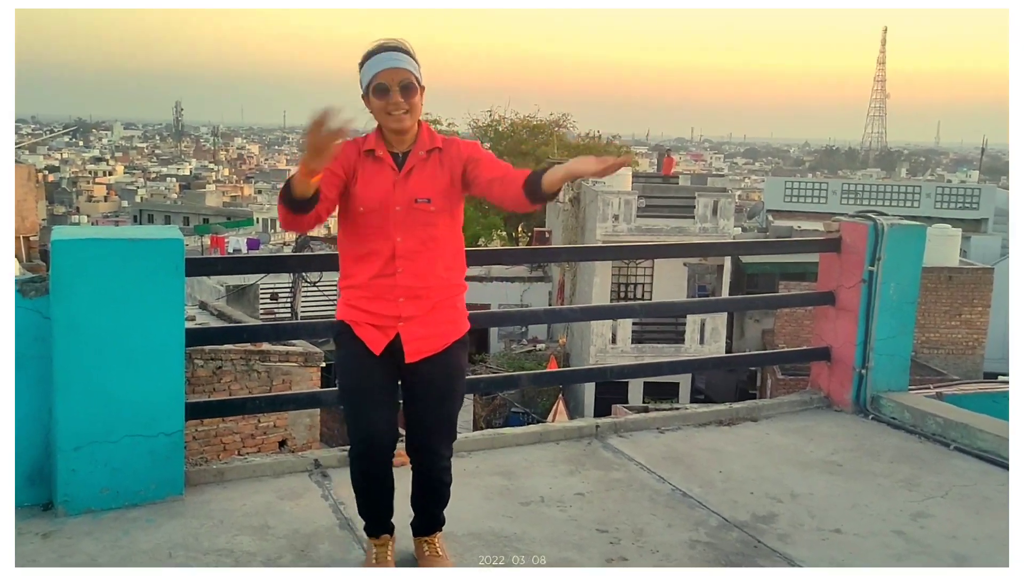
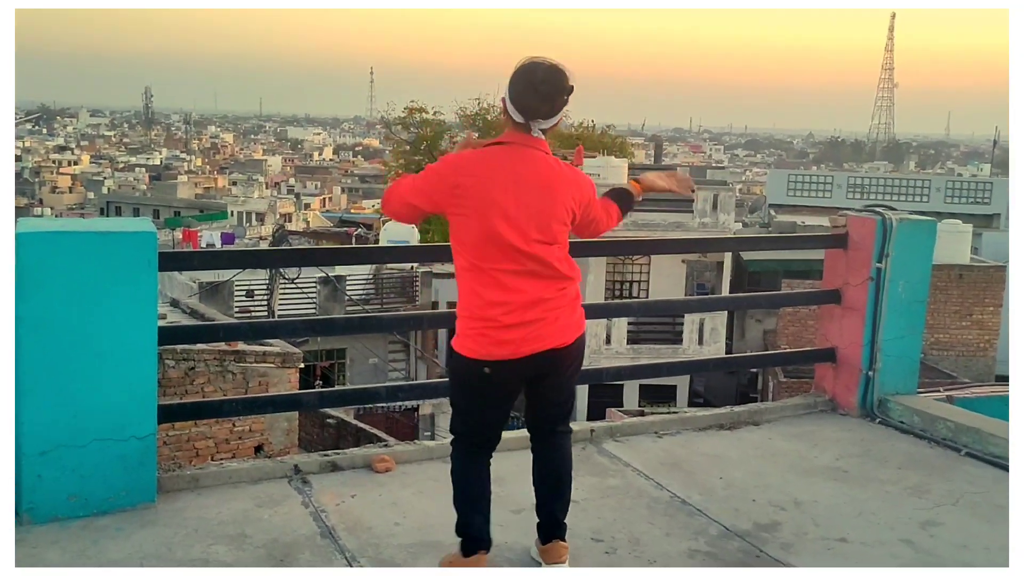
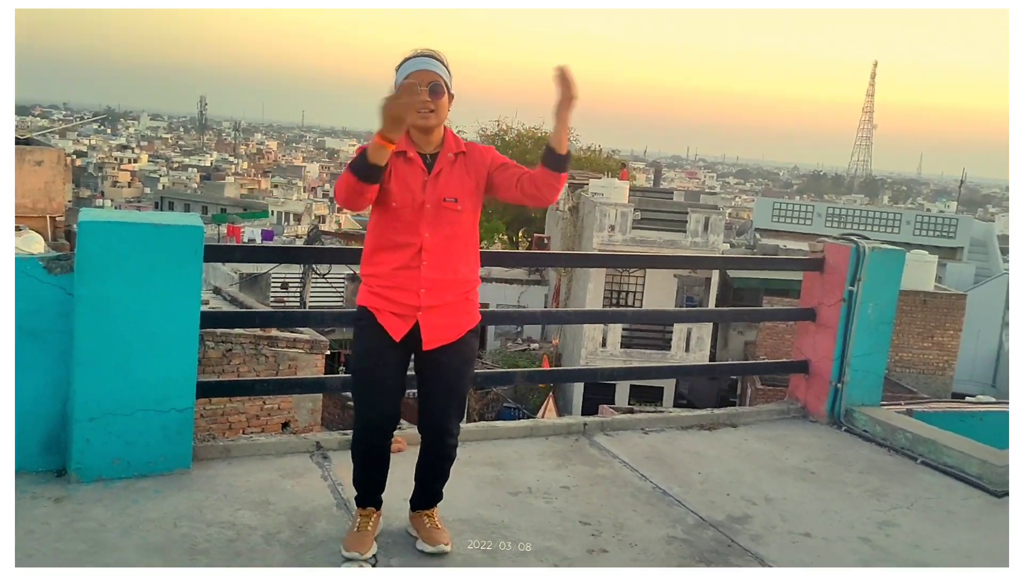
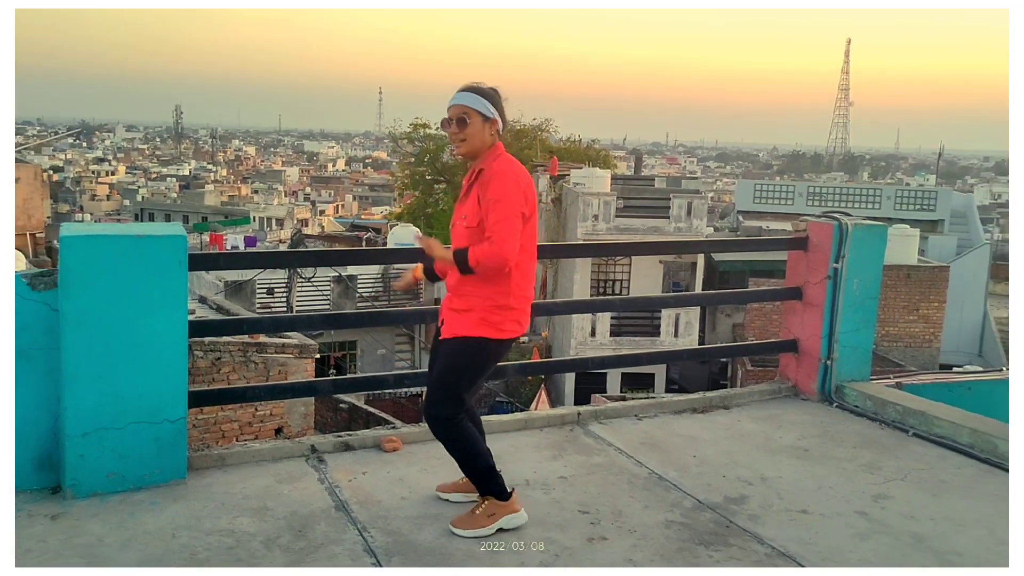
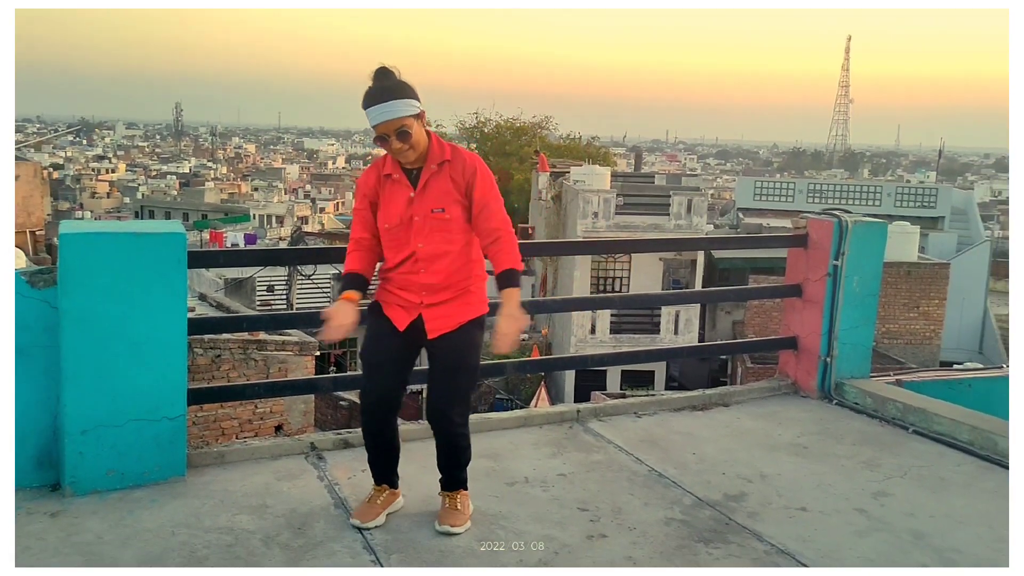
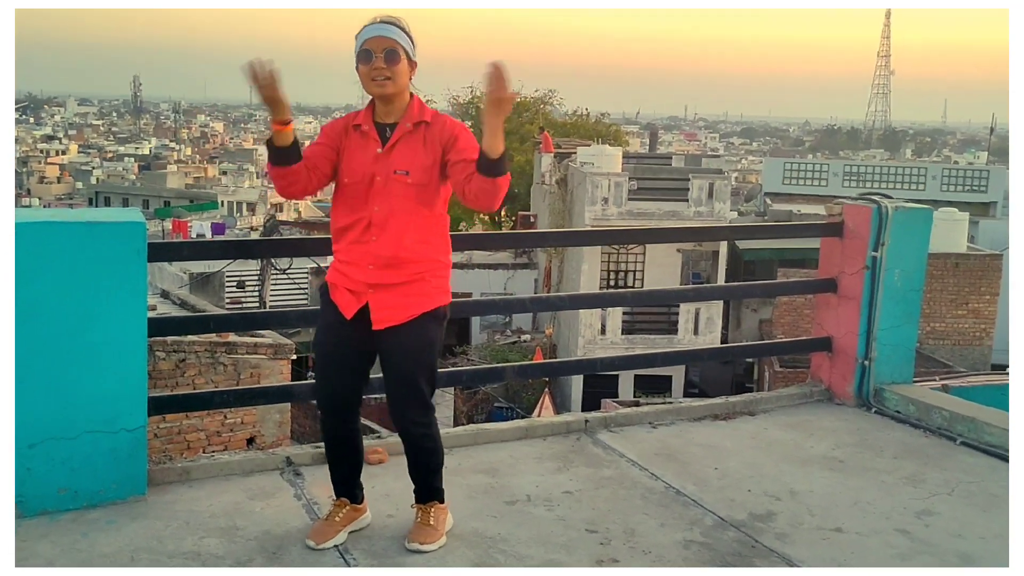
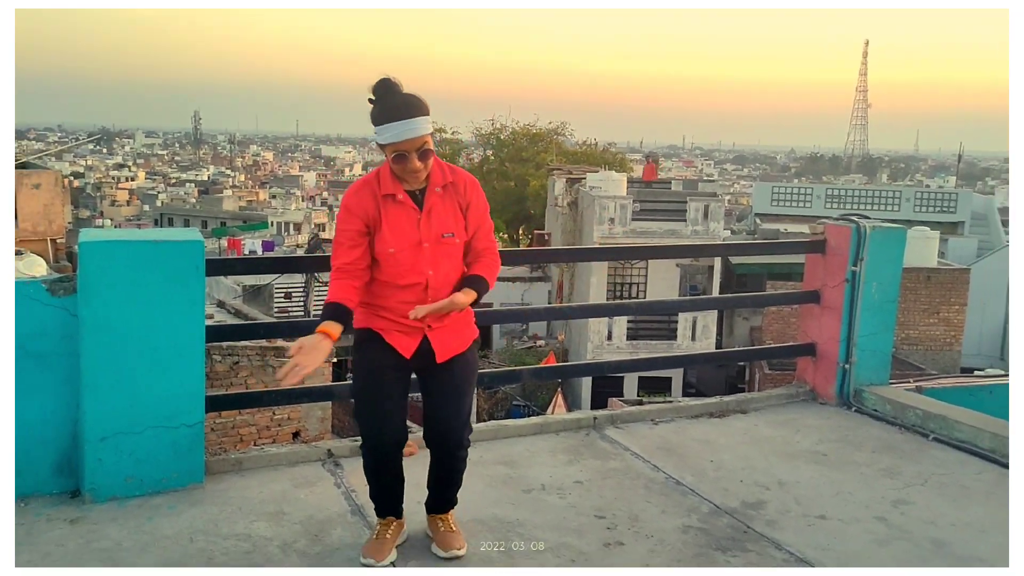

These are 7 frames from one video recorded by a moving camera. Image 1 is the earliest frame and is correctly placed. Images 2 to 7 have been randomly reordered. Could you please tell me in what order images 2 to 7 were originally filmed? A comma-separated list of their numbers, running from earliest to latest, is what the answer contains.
7, 3, 2, 4, 5, 6
